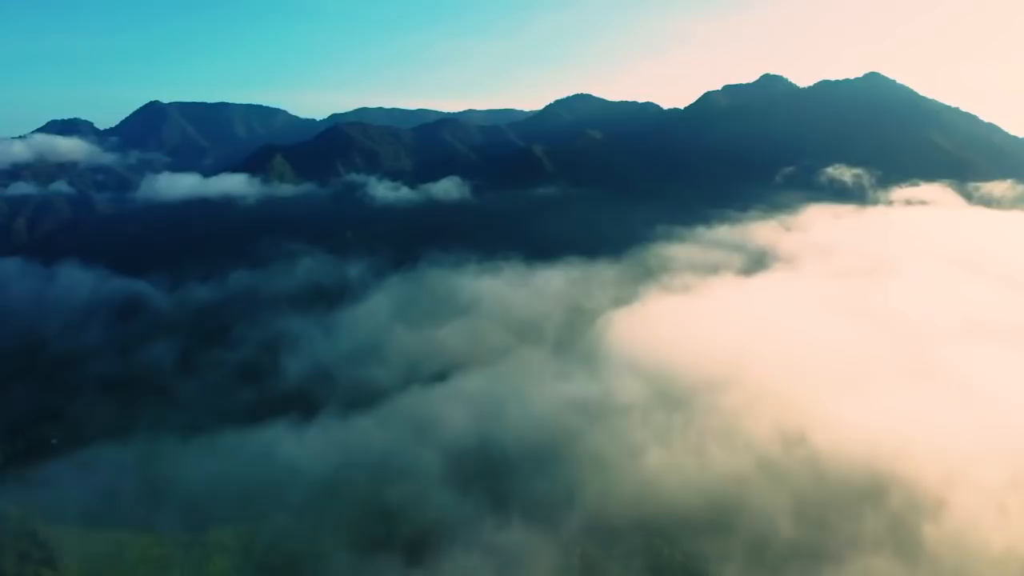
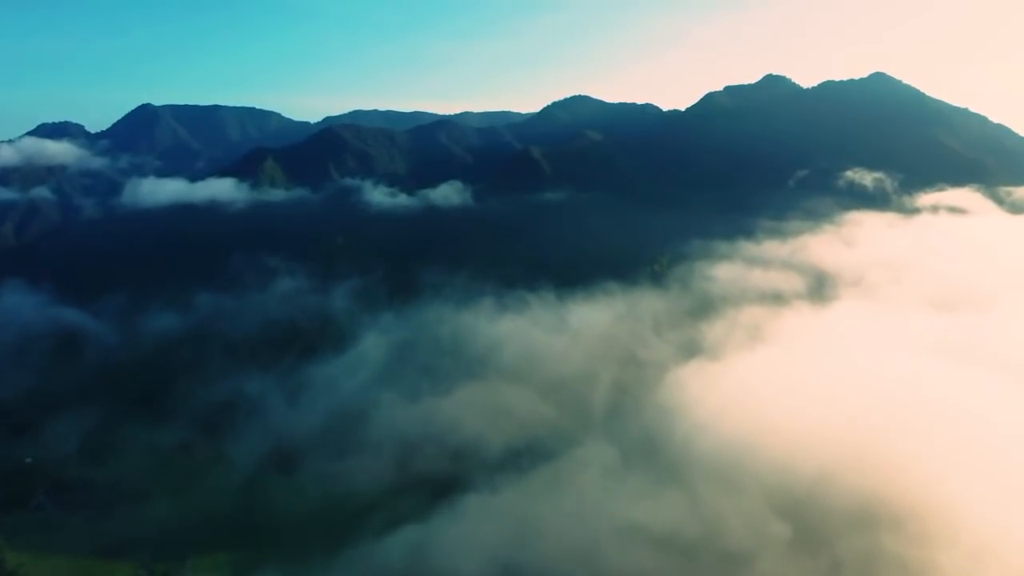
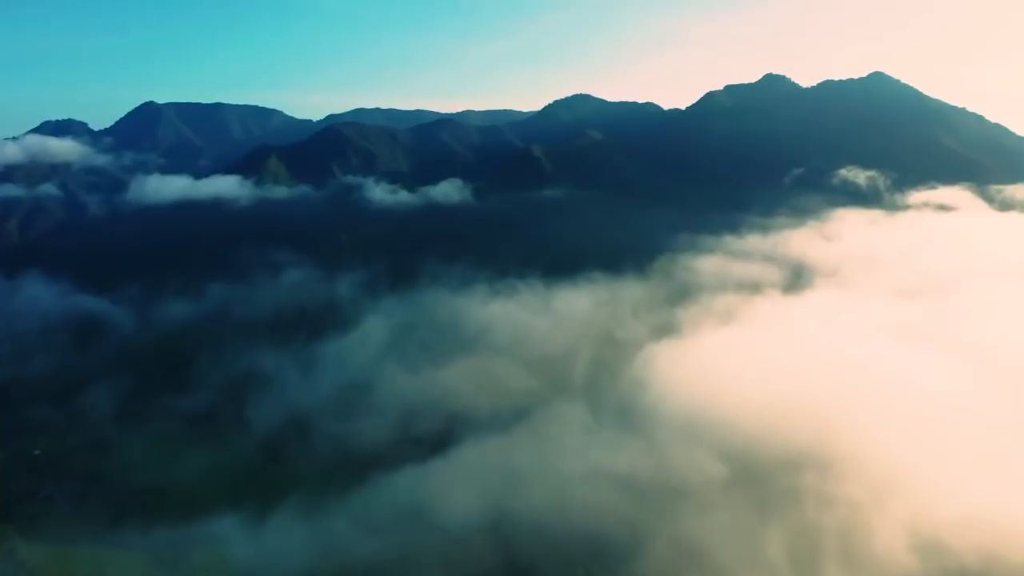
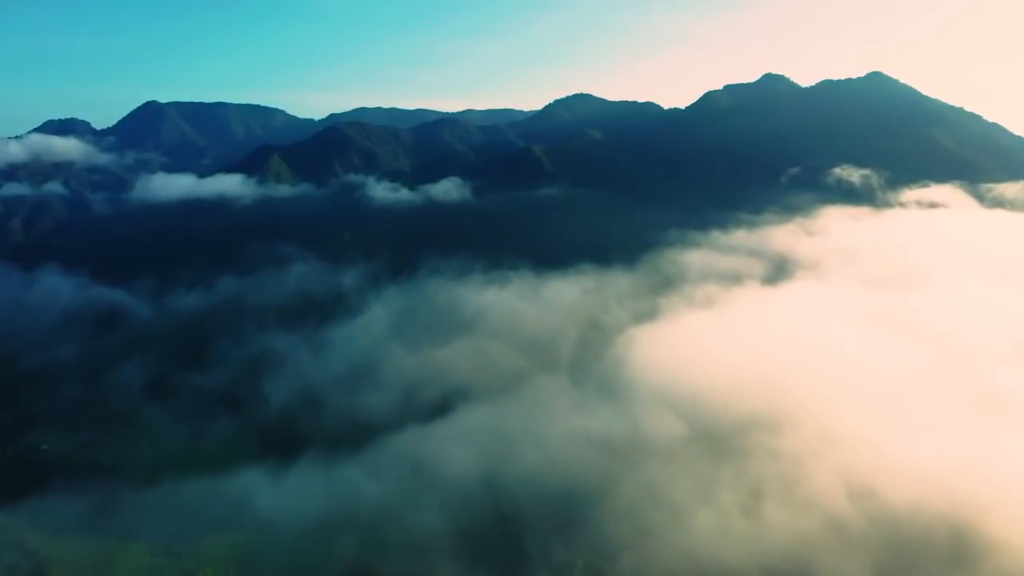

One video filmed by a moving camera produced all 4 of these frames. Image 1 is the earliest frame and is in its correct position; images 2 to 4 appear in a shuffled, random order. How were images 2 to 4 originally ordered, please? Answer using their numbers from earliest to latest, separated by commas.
4, 3, 2
